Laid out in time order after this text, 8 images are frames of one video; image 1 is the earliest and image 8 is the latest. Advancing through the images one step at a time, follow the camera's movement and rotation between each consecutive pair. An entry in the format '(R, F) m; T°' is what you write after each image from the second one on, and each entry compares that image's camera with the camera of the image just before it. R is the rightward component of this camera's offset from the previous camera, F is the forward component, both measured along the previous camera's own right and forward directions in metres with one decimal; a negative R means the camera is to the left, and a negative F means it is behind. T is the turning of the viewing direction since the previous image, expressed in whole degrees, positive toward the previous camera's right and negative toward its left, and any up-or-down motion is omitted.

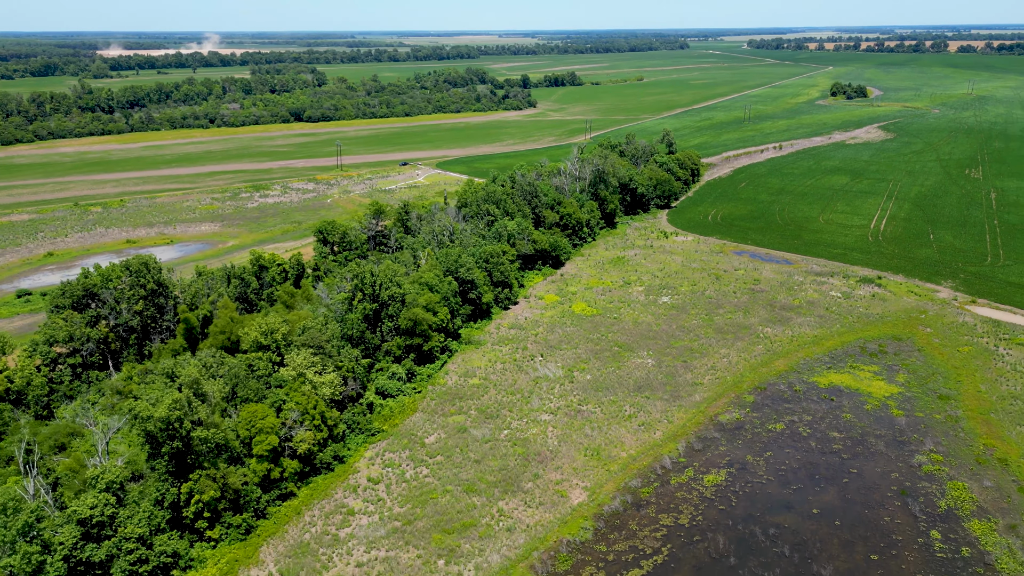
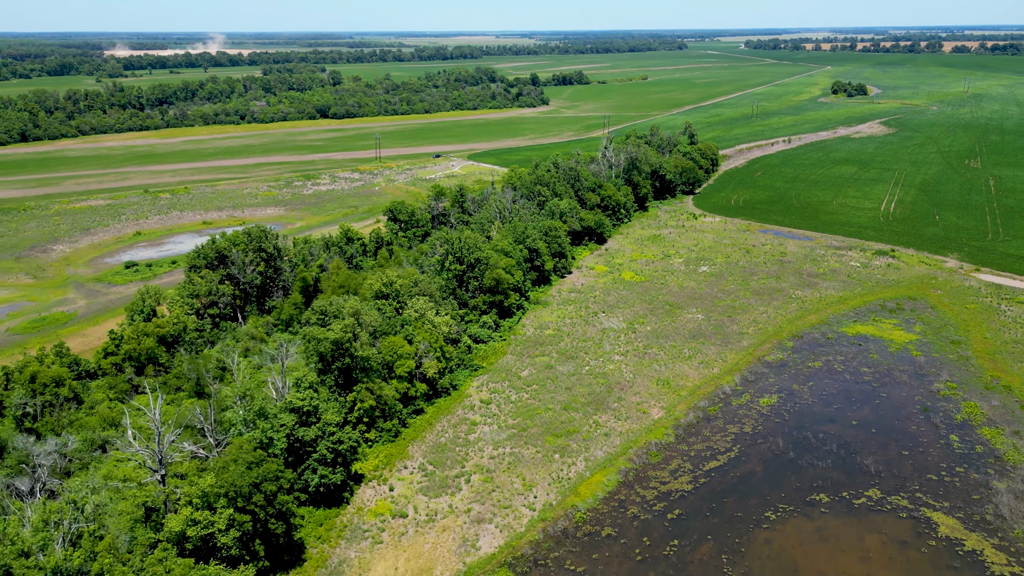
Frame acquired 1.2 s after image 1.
(-4.6, -6.5) m; 0°
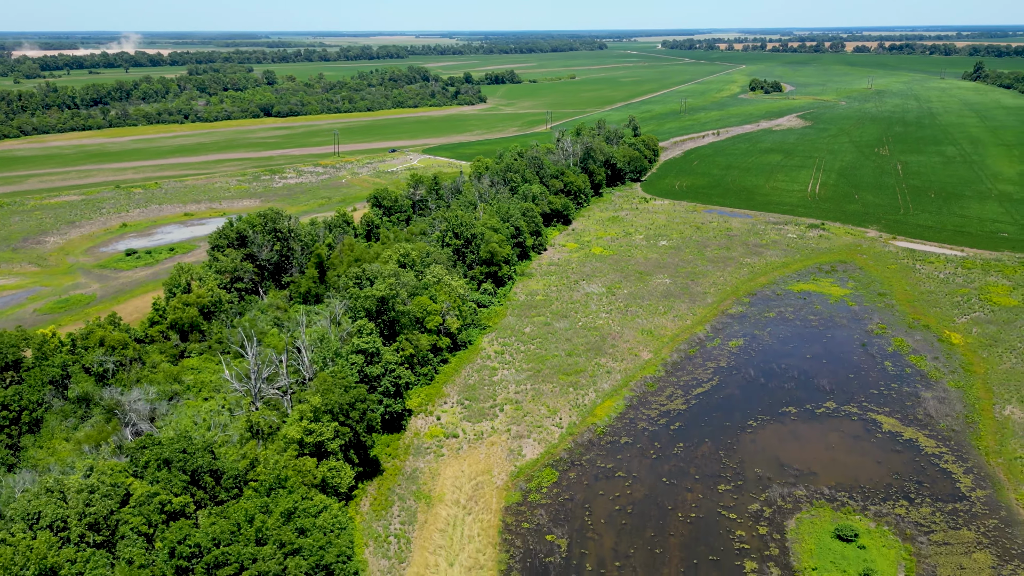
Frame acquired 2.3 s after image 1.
(-4.7, -5.8) m; +5°
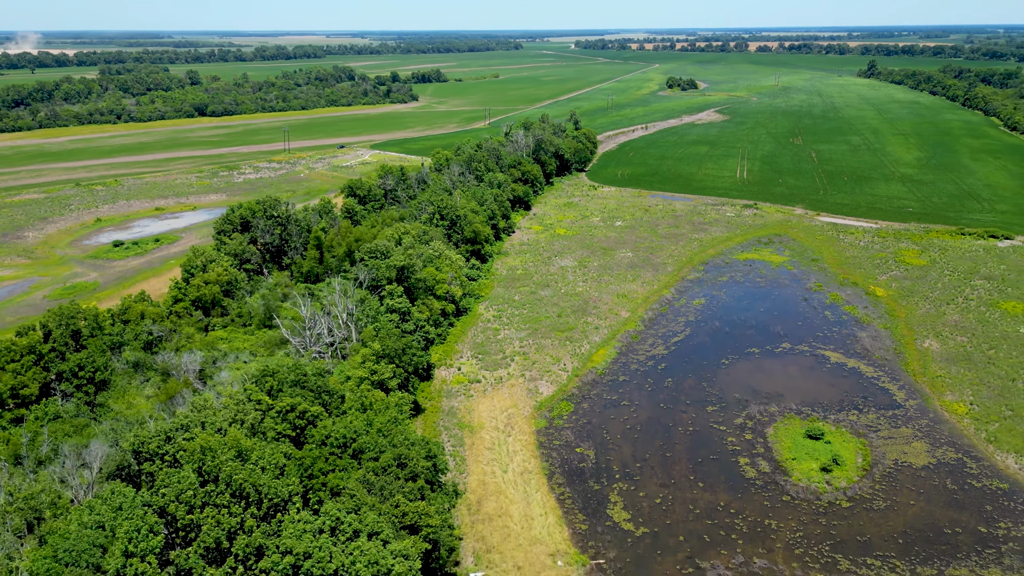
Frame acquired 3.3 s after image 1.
(-4.8, -5.3) m; +6°
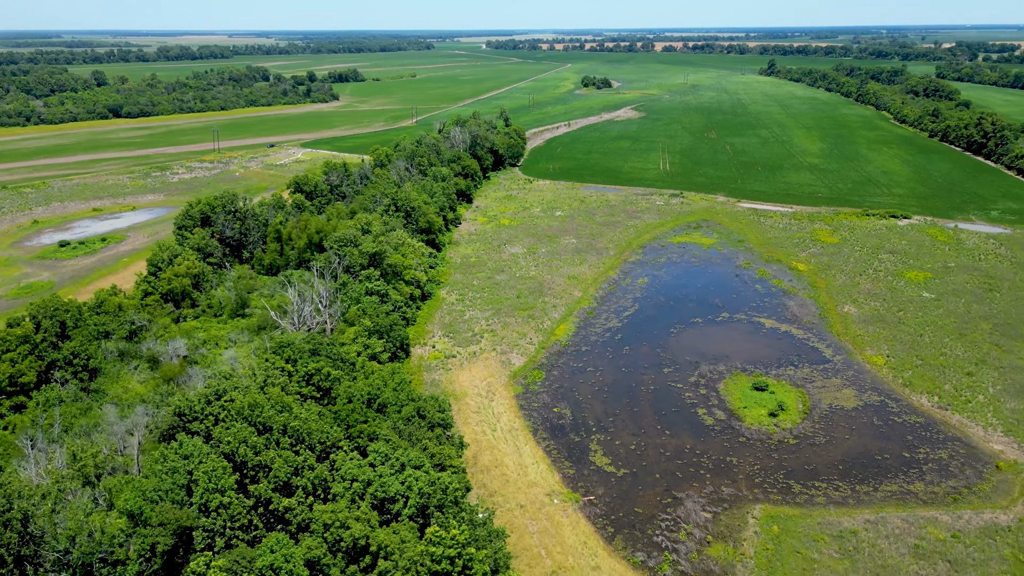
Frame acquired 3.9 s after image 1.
(-3.0, -3.1) m; +6°
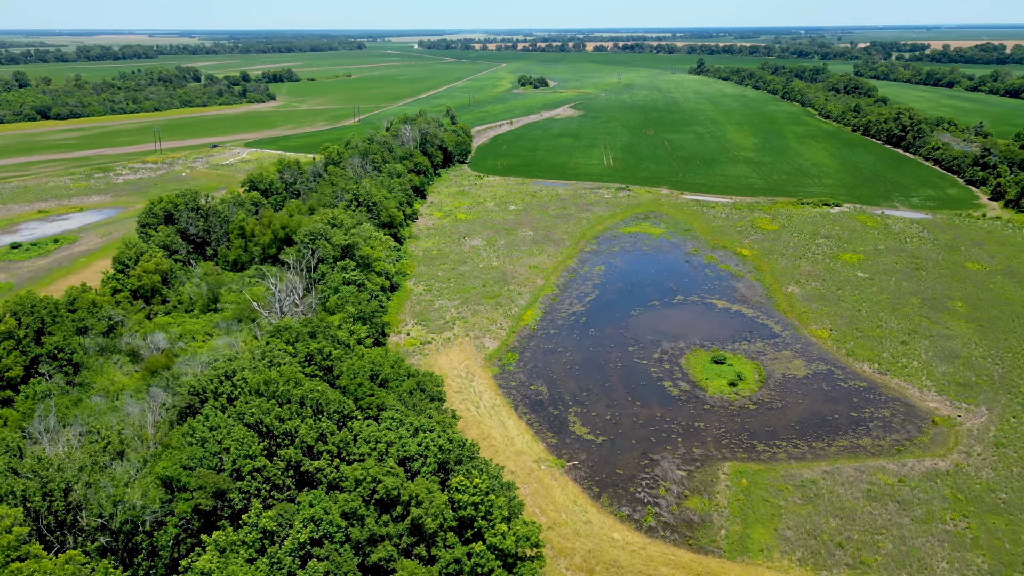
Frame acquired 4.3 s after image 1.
(-2.0, -2.0) m; +5°
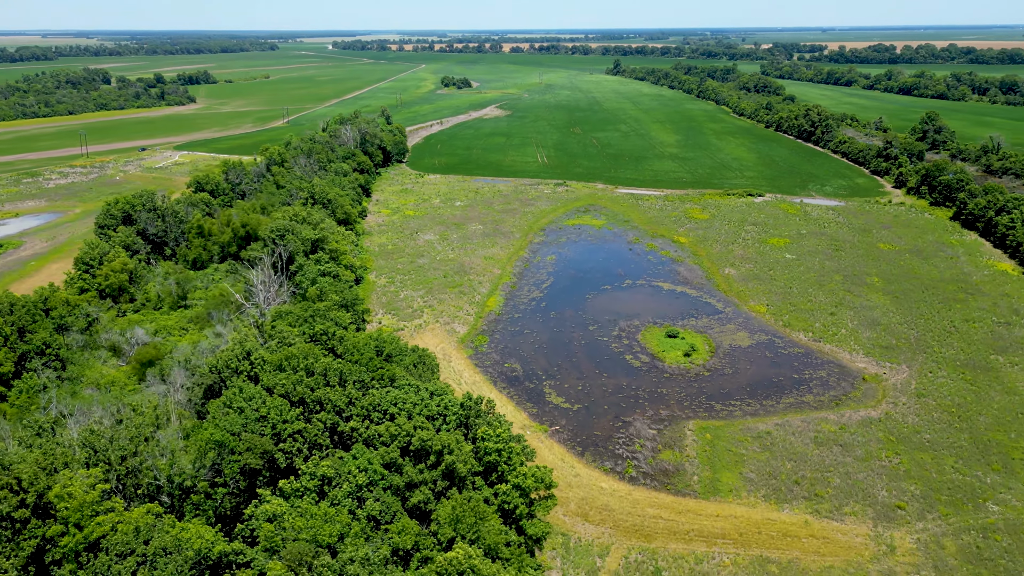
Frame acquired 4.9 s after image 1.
(-2.8, -2.8) m; +6°
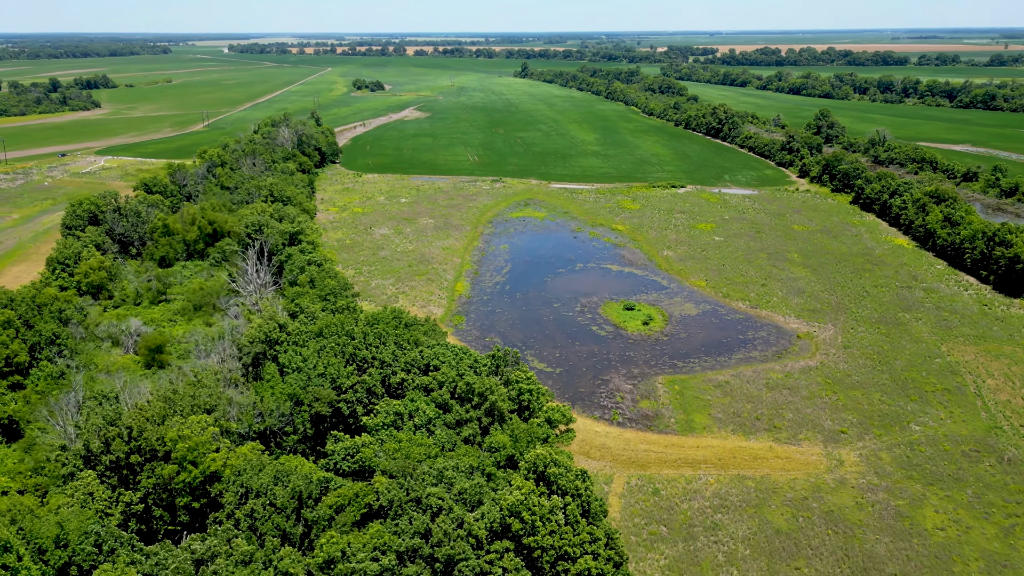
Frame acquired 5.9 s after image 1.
(-4.2, -4.0) m; +7°
